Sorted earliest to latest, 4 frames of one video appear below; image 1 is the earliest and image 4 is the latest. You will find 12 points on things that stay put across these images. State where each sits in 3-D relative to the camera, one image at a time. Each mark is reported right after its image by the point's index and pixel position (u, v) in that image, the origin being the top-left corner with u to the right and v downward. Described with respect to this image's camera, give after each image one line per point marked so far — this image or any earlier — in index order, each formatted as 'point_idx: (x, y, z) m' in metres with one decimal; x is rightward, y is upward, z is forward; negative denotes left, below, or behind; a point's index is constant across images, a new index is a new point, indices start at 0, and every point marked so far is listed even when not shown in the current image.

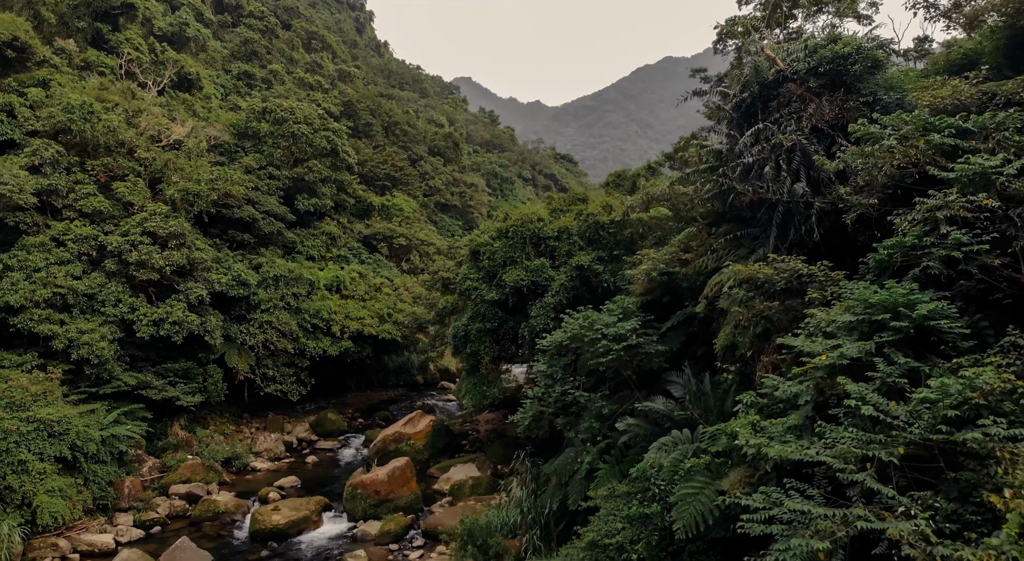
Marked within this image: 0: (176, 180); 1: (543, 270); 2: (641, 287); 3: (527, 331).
0: (-8.3, +2.4, +18.1) m
1: (+0.6, +0.2, +13.7) m
2: (+1.9, -0.1, +10.9) m
3: (+0.2, -0.9, +13.4) m
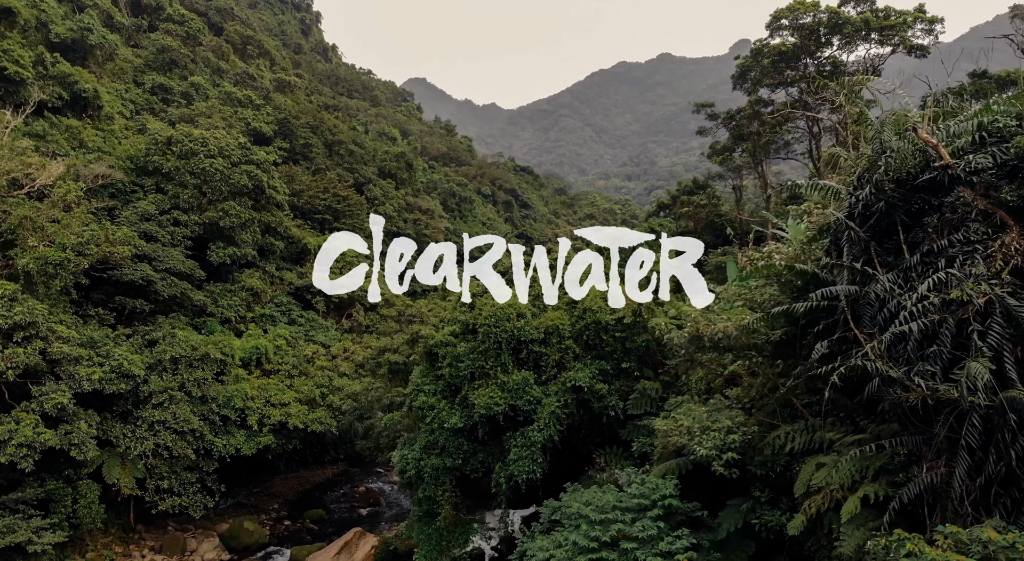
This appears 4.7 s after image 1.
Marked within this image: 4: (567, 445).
0: (-9.0, +0.7, +13.8) m
1: (+0.2, -1.5, +10.0) m
2: (+1.7, -1.8, +7.2) m
3: (-0.1, -2.6, +9.6) m
4: (+0.8, -2.3, +10.2) m
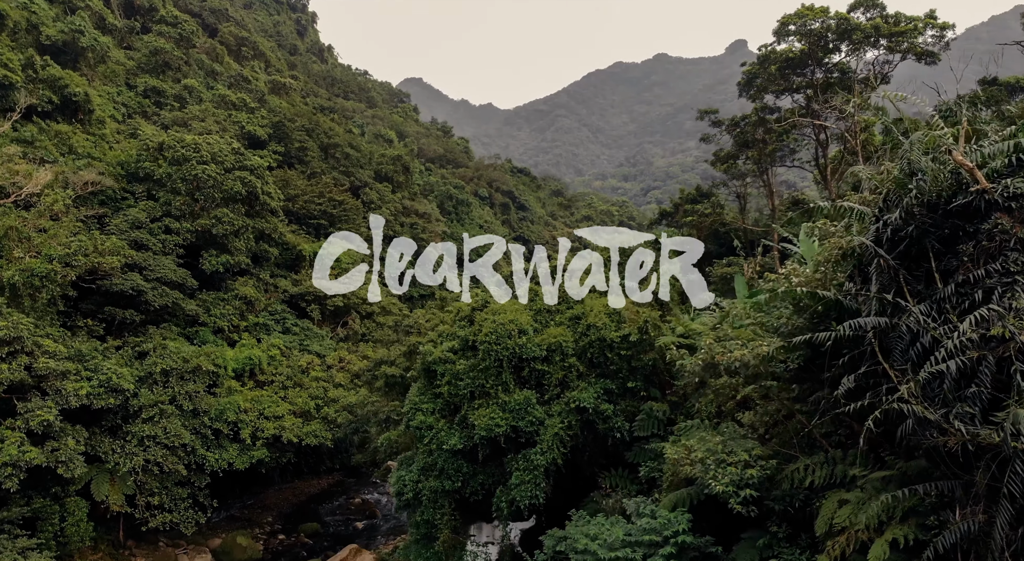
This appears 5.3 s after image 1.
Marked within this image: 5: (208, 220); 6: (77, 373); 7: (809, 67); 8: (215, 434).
0: (-9.0, +0.5, +13.4) m
1: (+0.2, -1.7, +9.6) m
2: (+1.7, -2.0, +6.9) m
3: (-0.1, -2.8, +9.3) m
4: (+0.8, -2.5, +9.9) m
5: (-7.5, +1.5, +18.3) m
6: (-7.9, -1.7, +13.3) m
7: (+5.4, +3.9, +13.4) m
8: (-6.2, -3.2, +15.4) m
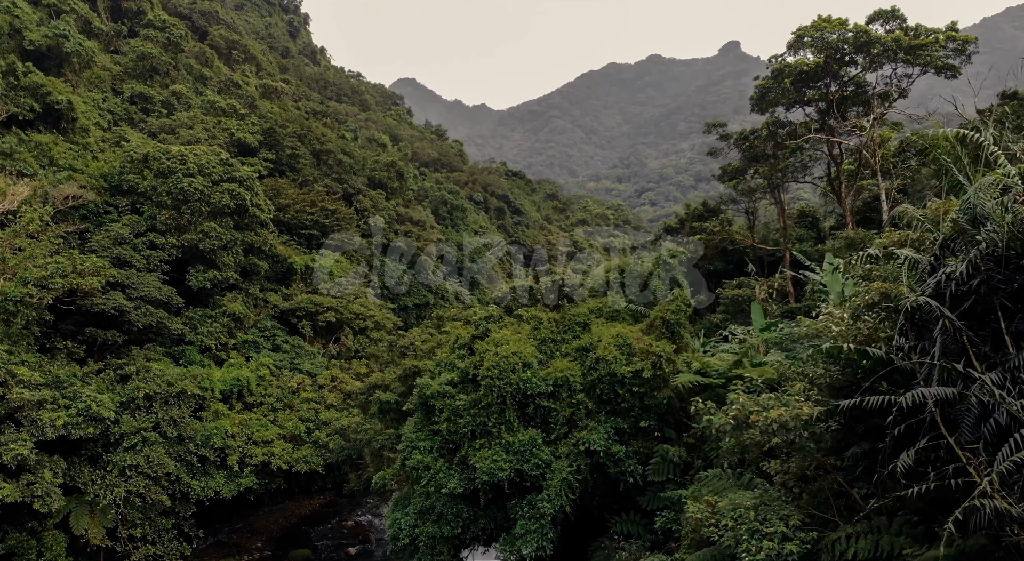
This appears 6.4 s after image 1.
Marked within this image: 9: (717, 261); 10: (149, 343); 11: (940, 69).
0: (-8.9, +0.1, +12.7) m
1: (+0.2, -2.1, +9.0) m
2: (+1.8, -2.4, +6.3) m
3: (-0.1, -3.2, +8.6) m
4: (+0.8, -2.9, +9.3) m
5: (-7.6, +1.1, +17.6) m
6: (-7.9, -2.1, +12.6) m
7: (+5.4, +3.5, +12.8) m
8: (-6.2, -3.6, +14.7) m
9: (+4.3, +0.4, +15.3) m
10: (-7.8, -1.4, +15.7) m
11: (+7.0, +3.5, +12.0) m
